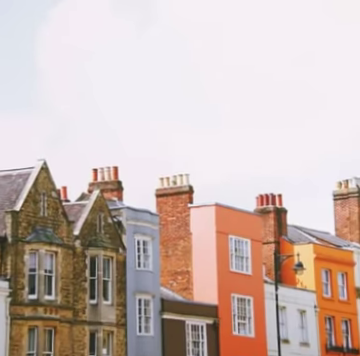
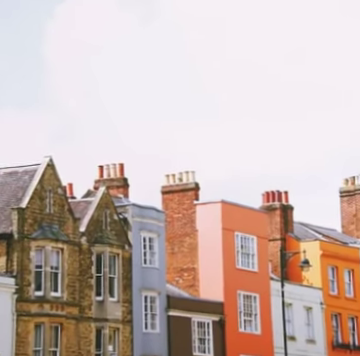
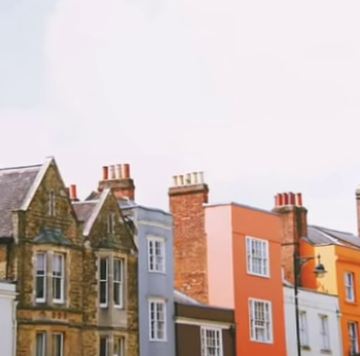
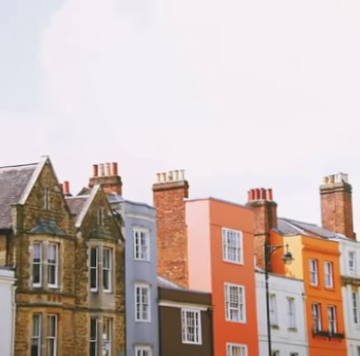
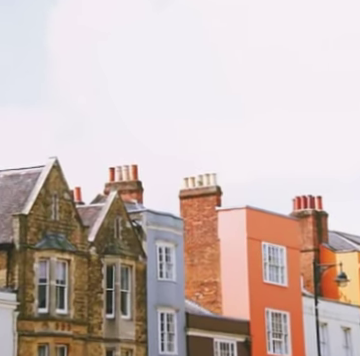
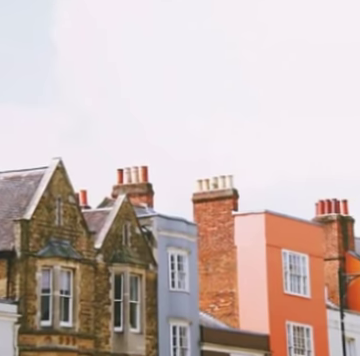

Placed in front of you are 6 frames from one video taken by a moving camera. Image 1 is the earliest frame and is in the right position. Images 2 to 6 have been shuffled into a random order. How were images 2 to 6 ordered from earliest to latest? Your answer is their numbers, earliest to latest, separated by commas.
4, 2, 3, 5, 6
